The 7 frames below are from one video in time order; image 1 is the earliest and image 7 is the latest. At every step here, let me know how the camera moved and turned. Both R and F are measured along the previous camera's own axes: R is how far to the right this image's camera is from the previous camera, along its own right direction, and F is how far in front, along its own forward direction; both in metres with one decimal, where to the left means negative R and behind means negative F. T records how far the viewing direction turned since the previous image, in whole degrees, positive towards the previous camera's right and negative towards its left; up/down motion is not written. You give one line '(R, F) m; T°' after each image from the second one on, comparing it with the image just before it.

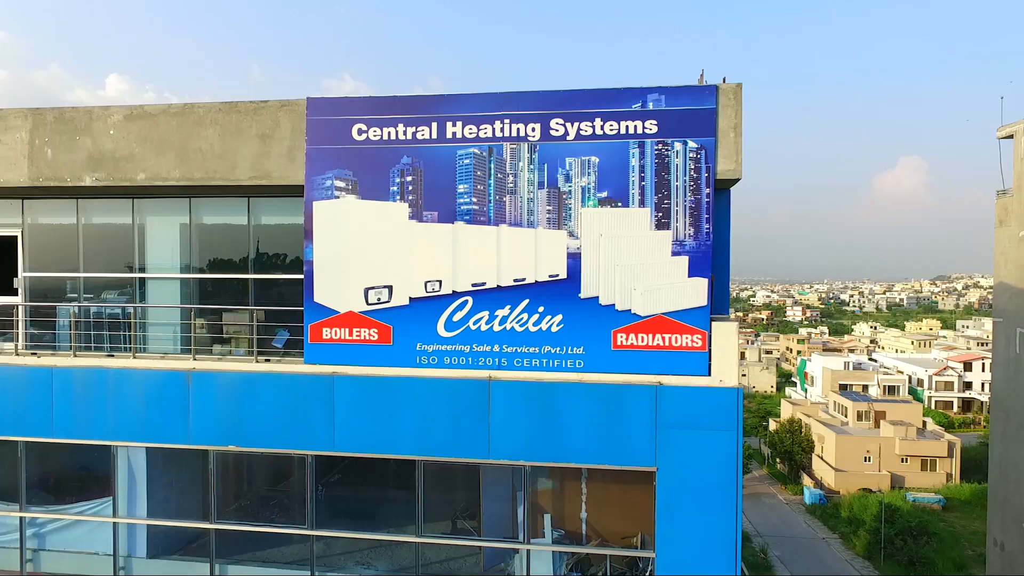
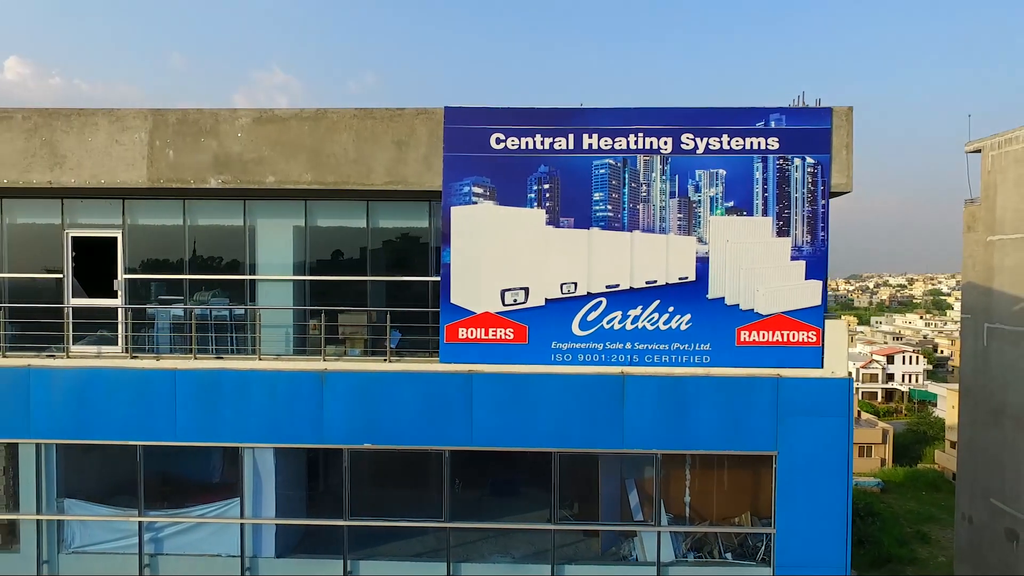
(-2.2, -0.3) m; +6°
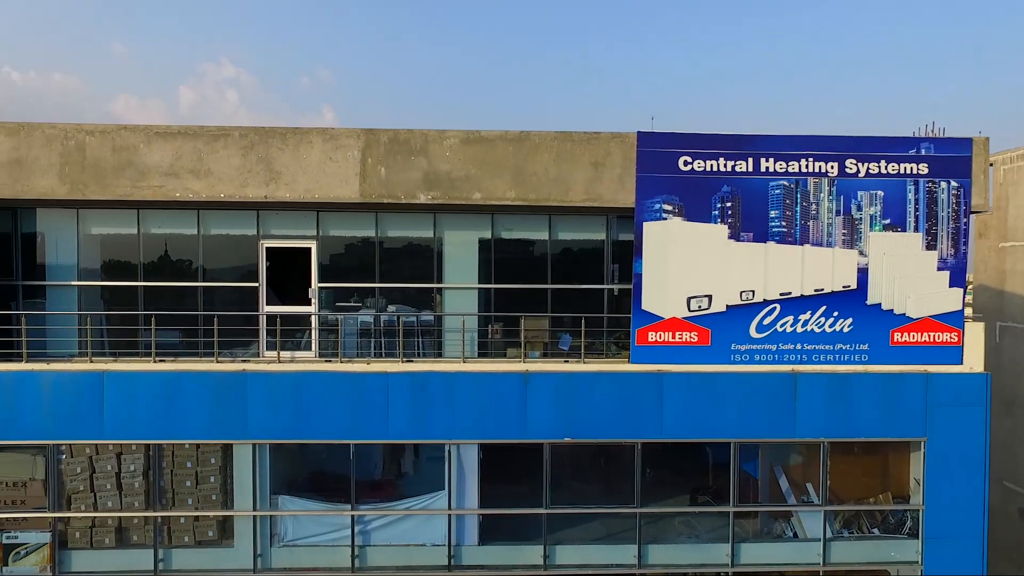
(-2.8, -0.6) m; +4°
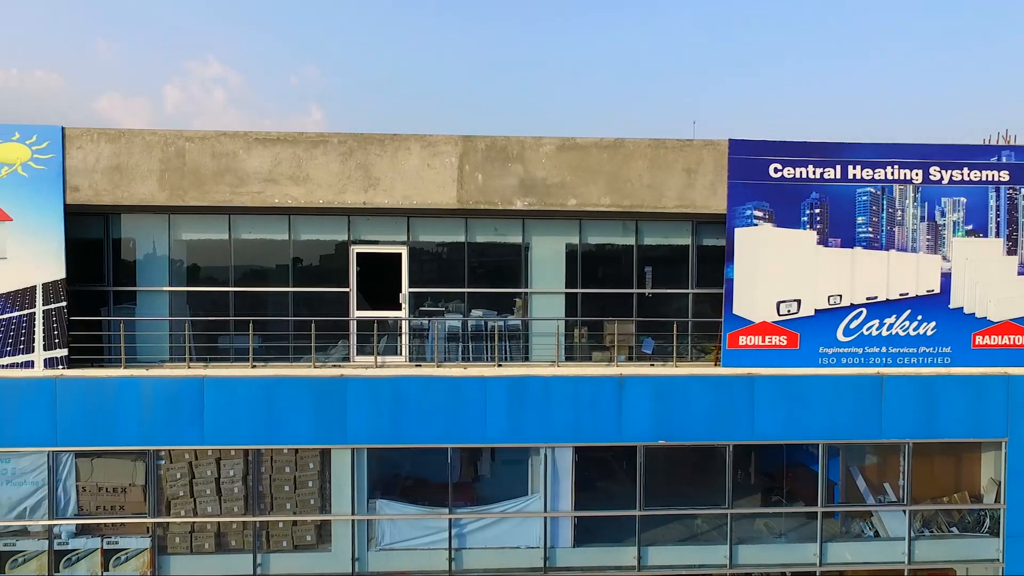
(-1.3, -0.1) m; +1°
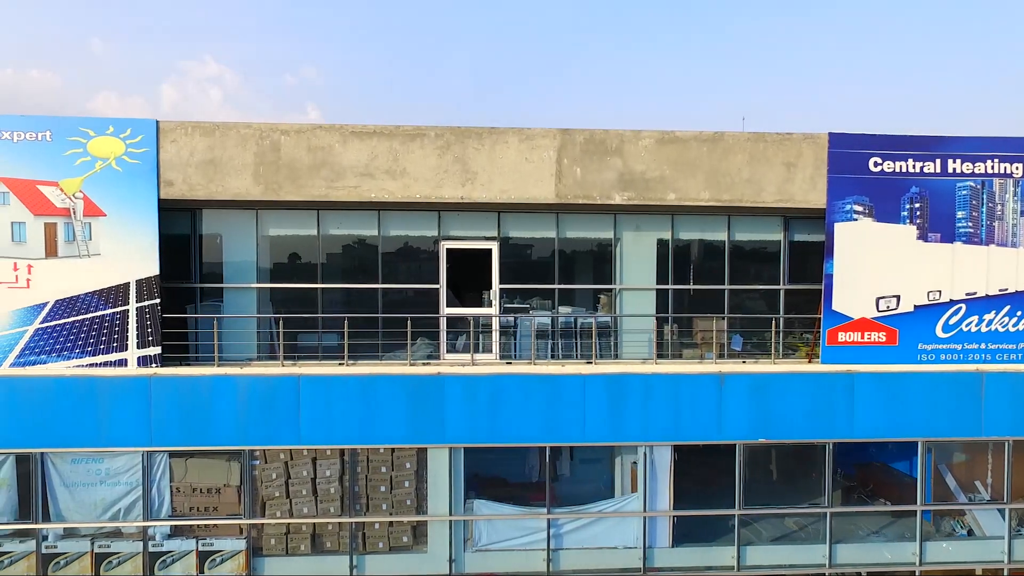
(-1.2, +0.1) m; 0°
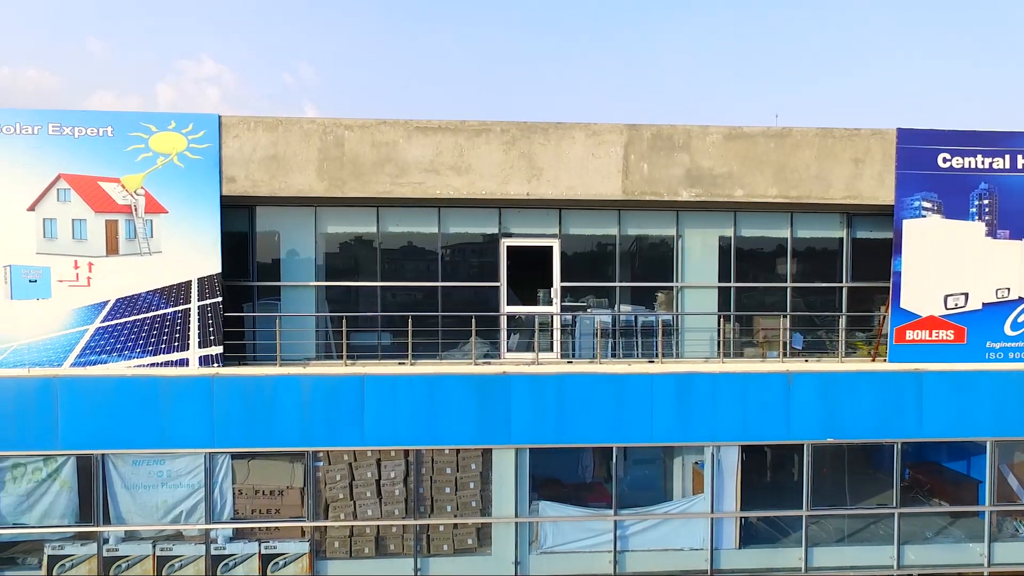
(-0.8, +0.1) m; 0°
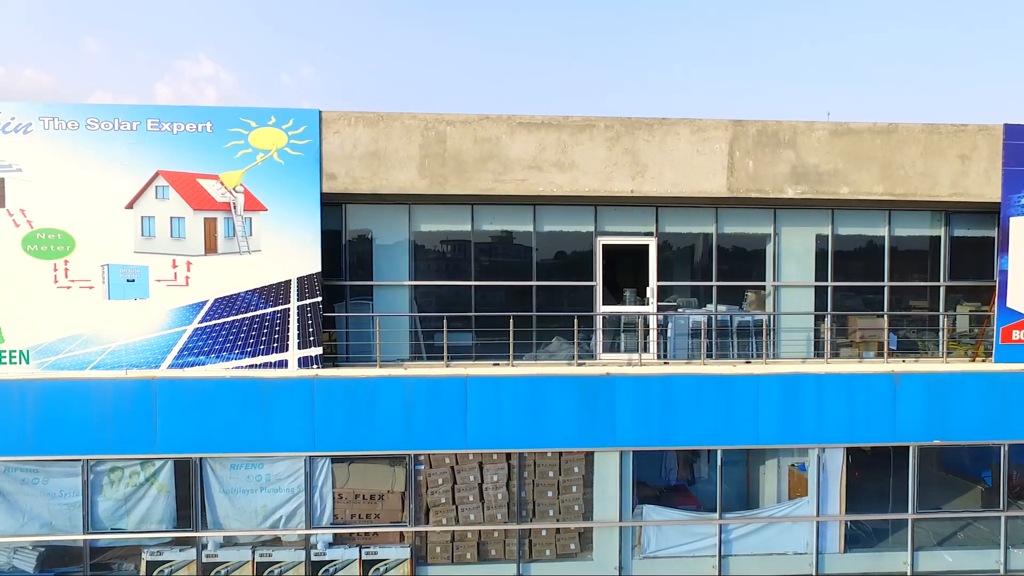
(-1.2, +0.2) m; 0°
